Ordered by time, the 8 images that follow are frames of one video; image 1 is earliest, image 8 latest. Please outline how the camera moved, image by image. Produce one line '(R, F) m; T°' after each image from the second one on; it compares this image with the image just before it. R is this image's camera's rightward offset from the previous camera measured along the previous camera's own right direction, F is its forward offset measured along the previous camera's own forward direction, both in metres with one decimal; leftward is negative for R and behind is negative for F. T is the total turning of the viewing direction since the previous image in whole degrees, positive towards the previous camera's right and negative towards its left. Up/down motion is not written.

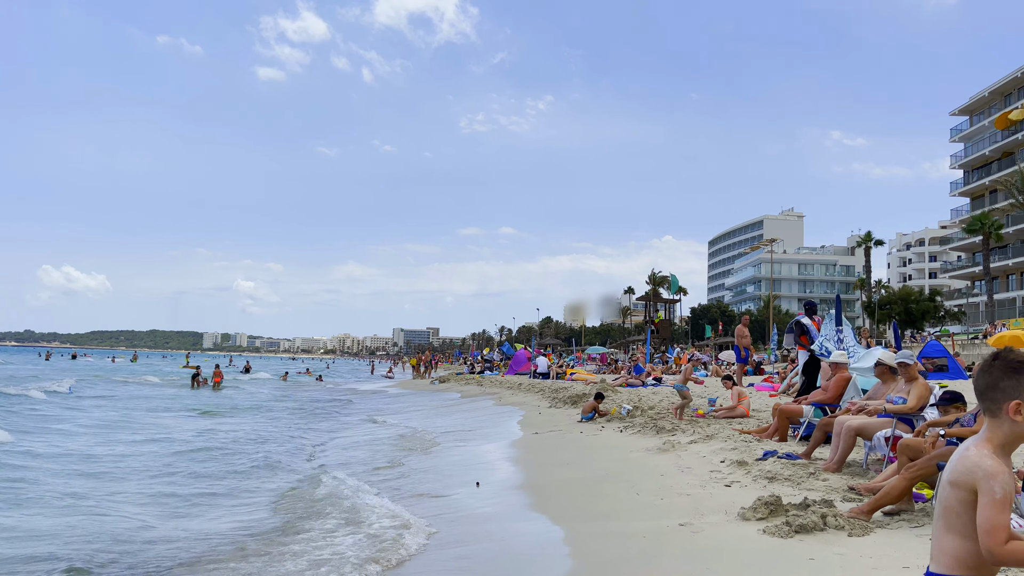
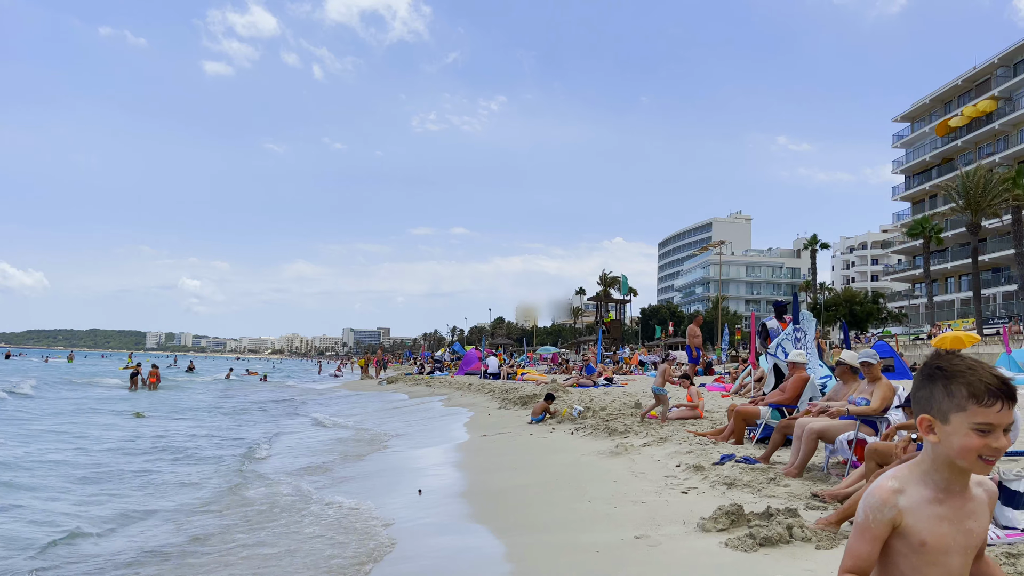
(0.0, +0.4) m; +3°
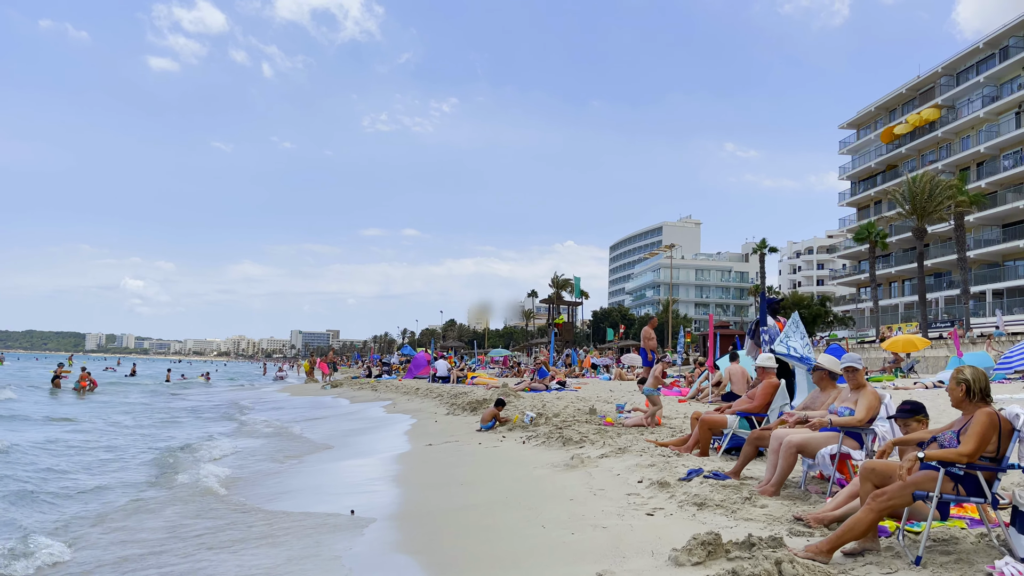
(0.0, +0.8) m; +3°
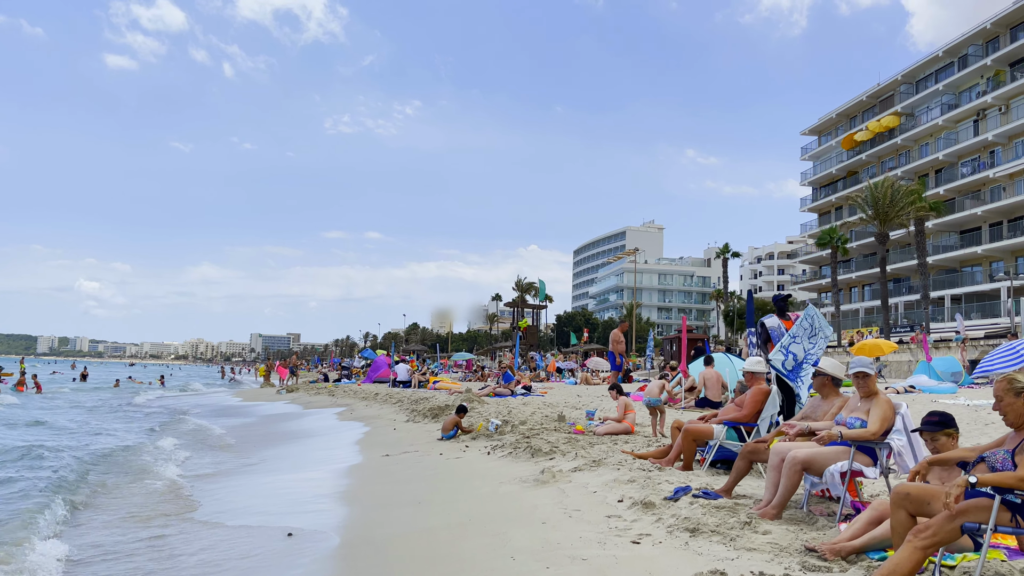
(0.0, +0.8) m; +3°
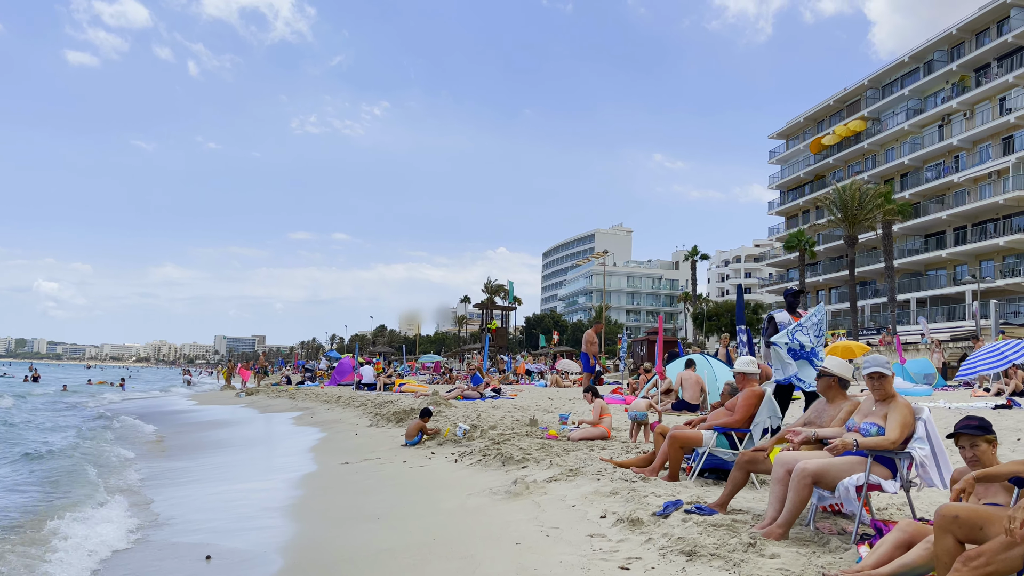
(0.0, +0.6) m; +2°
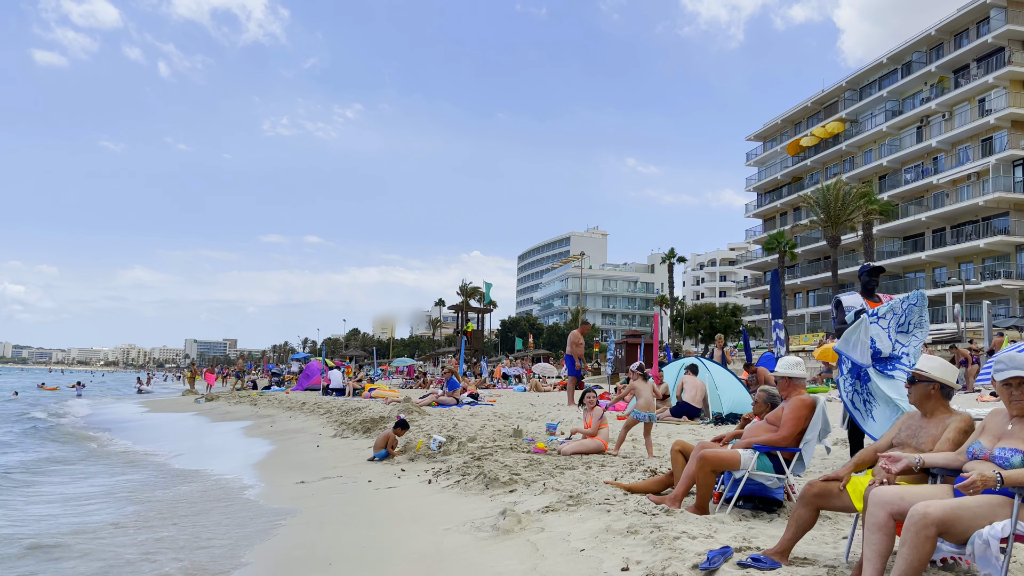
(-0.1, +1.3) m; +2°
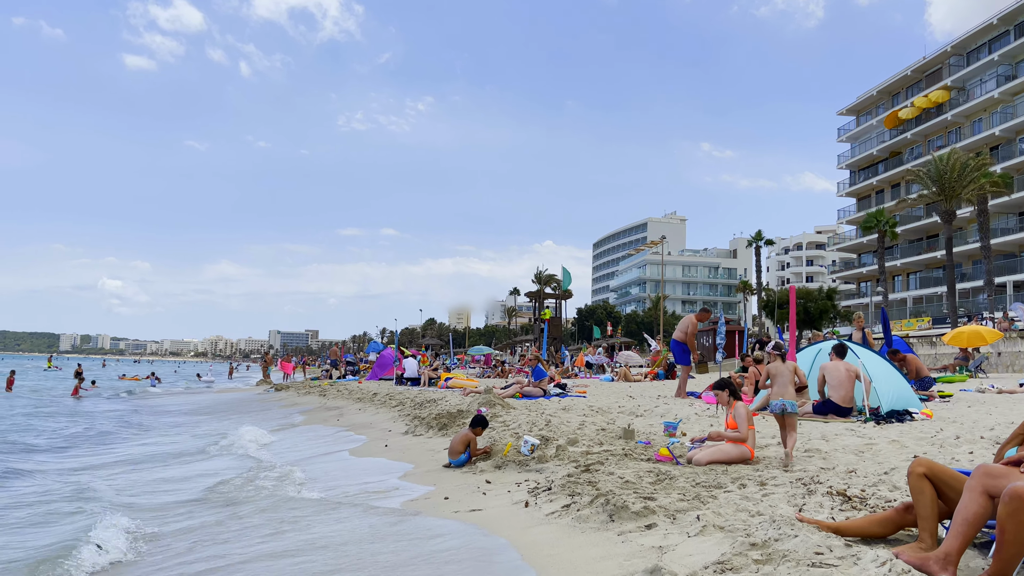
(-0.3, +1.9) m; -5°
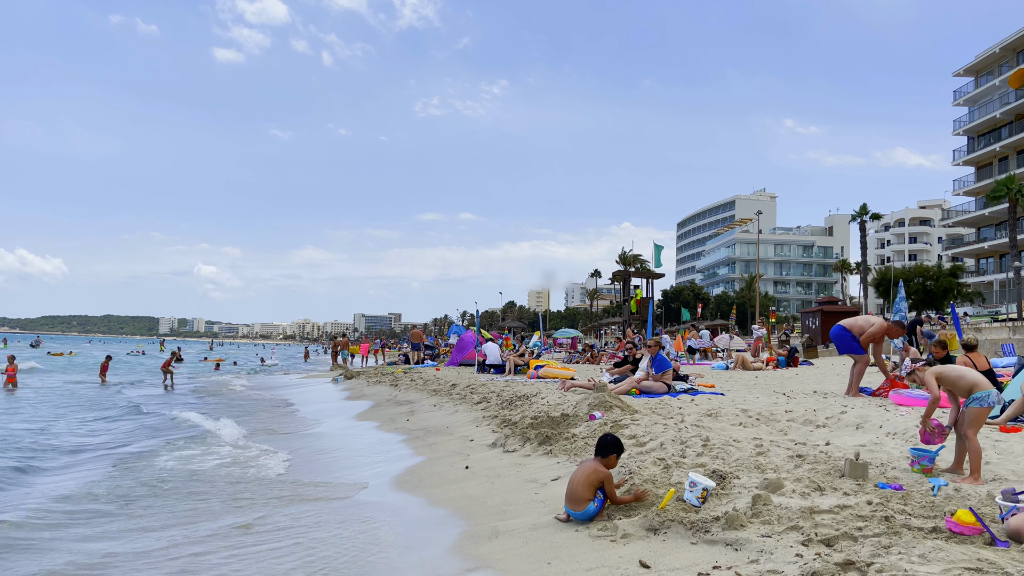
(-0.4, +2.8) m; -6°
